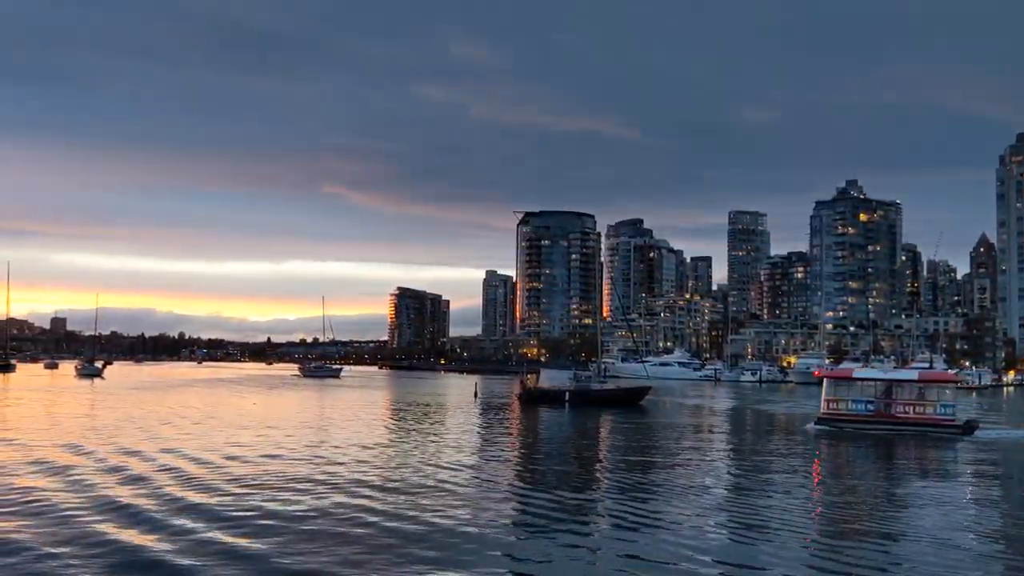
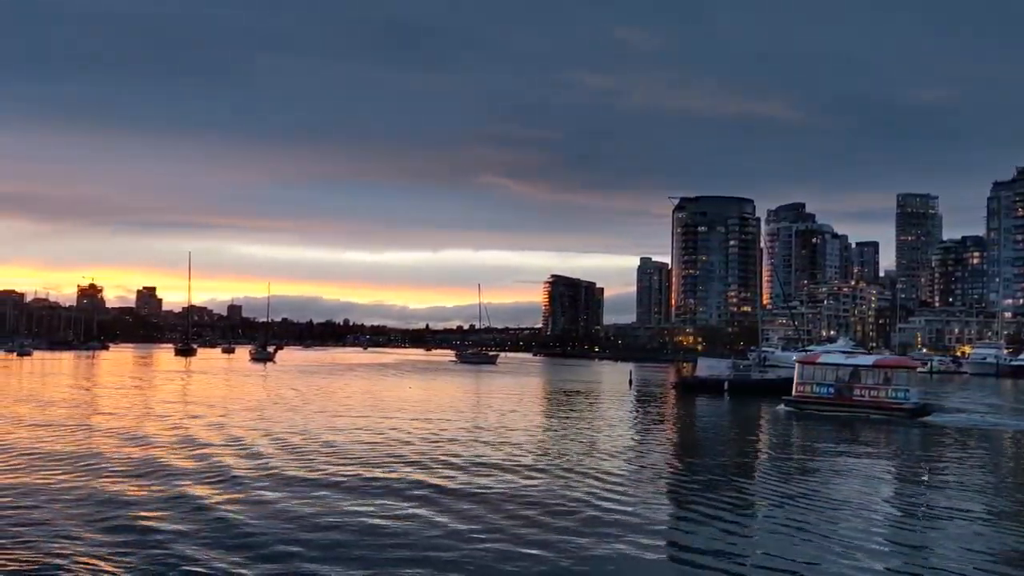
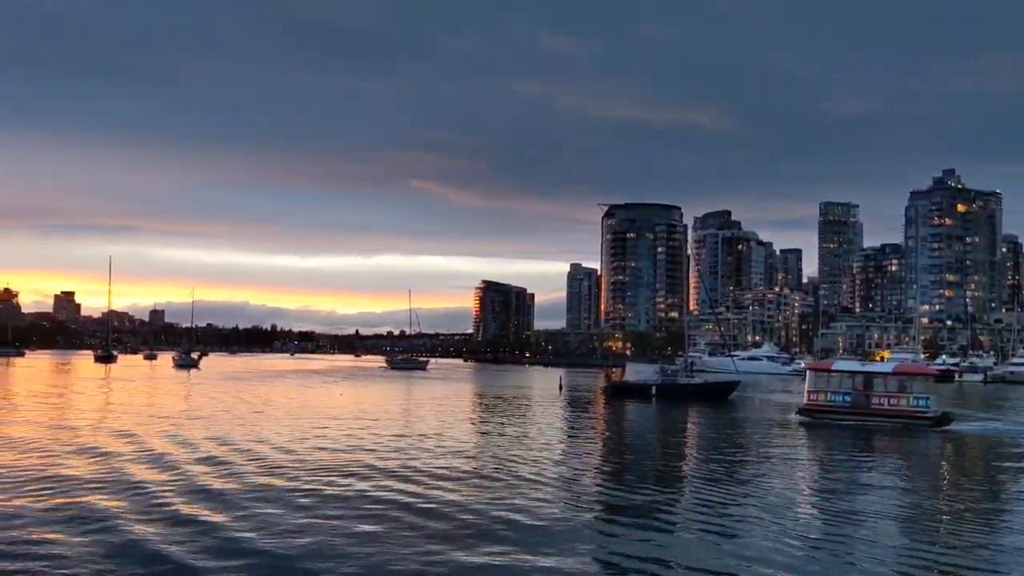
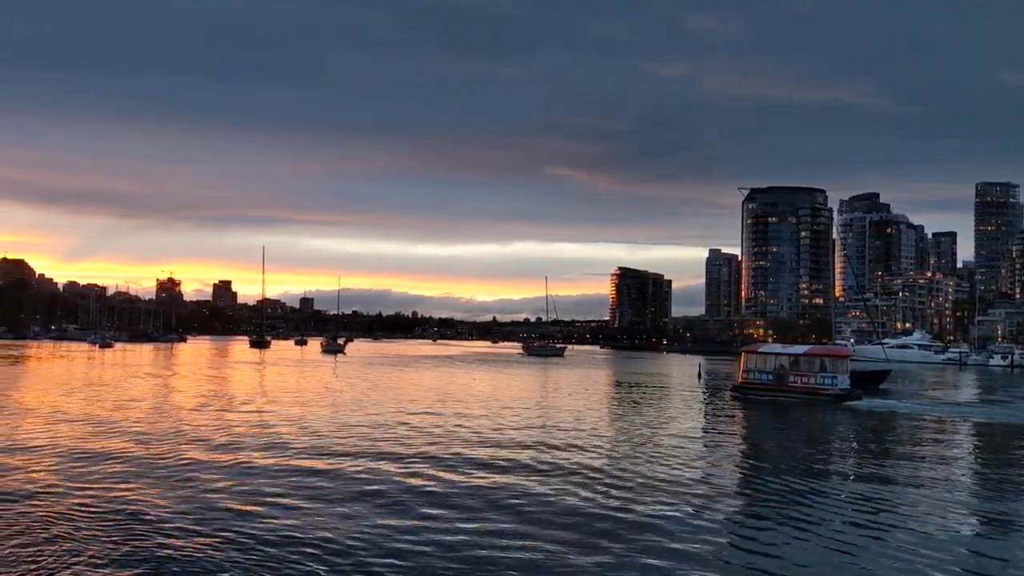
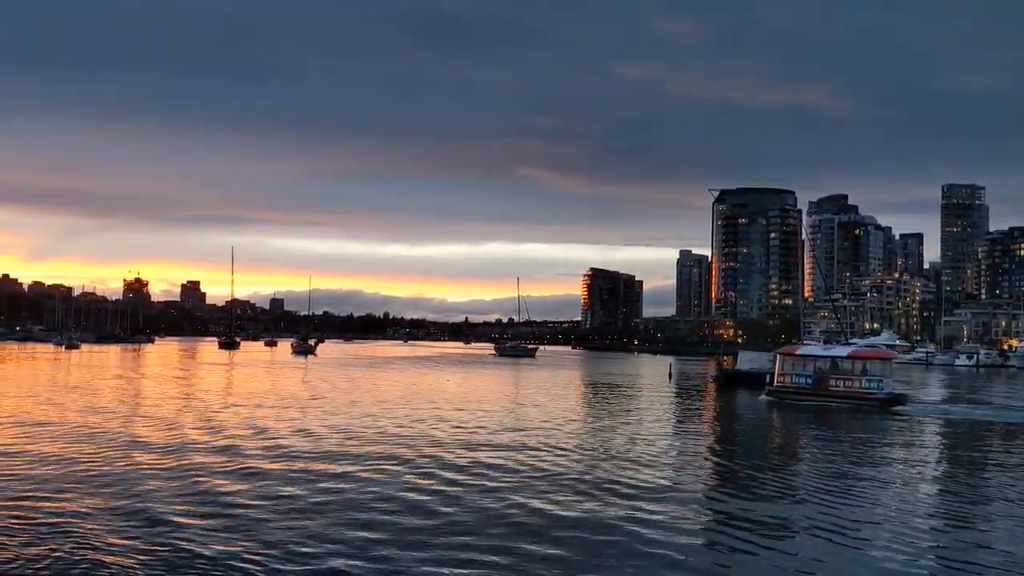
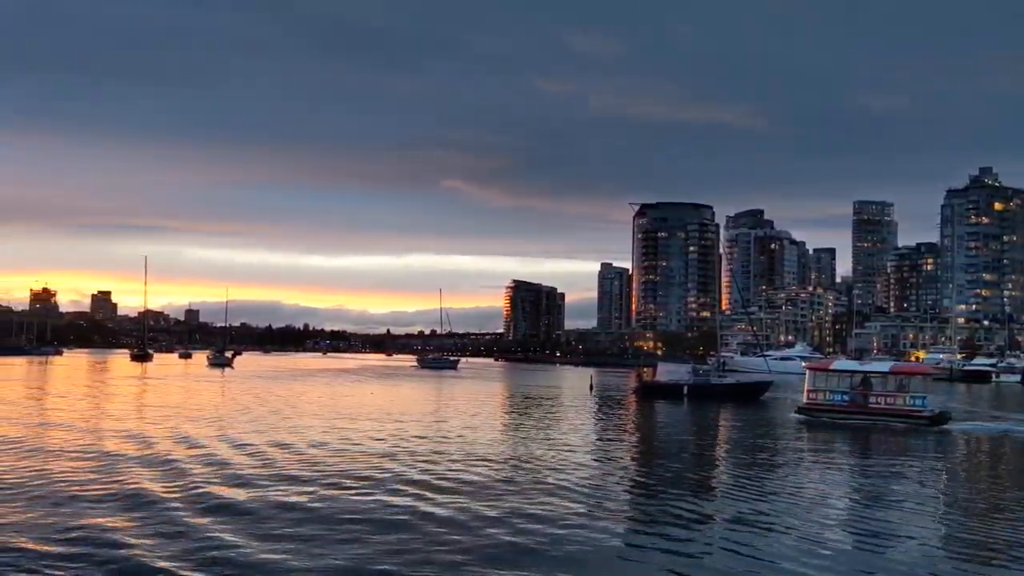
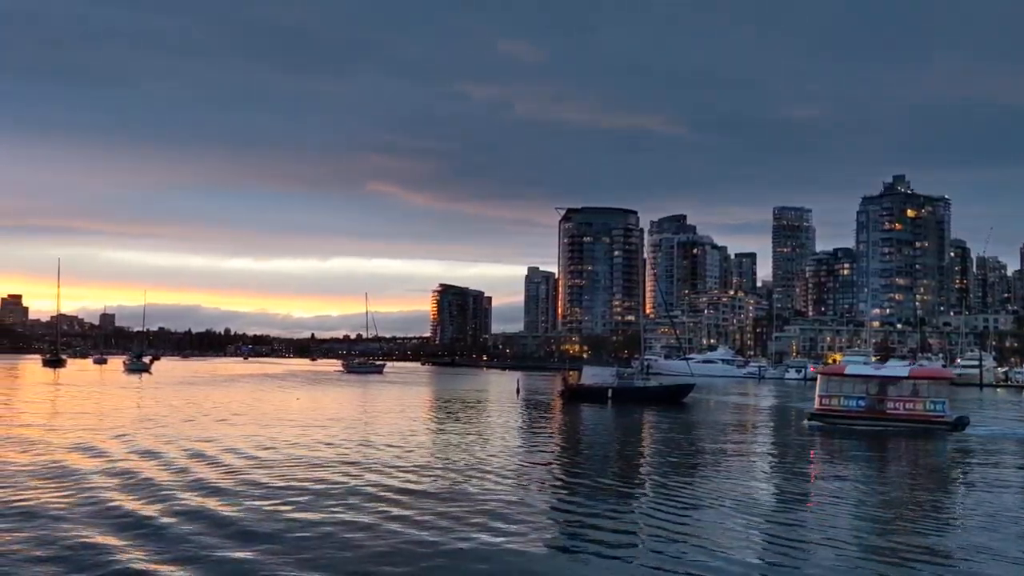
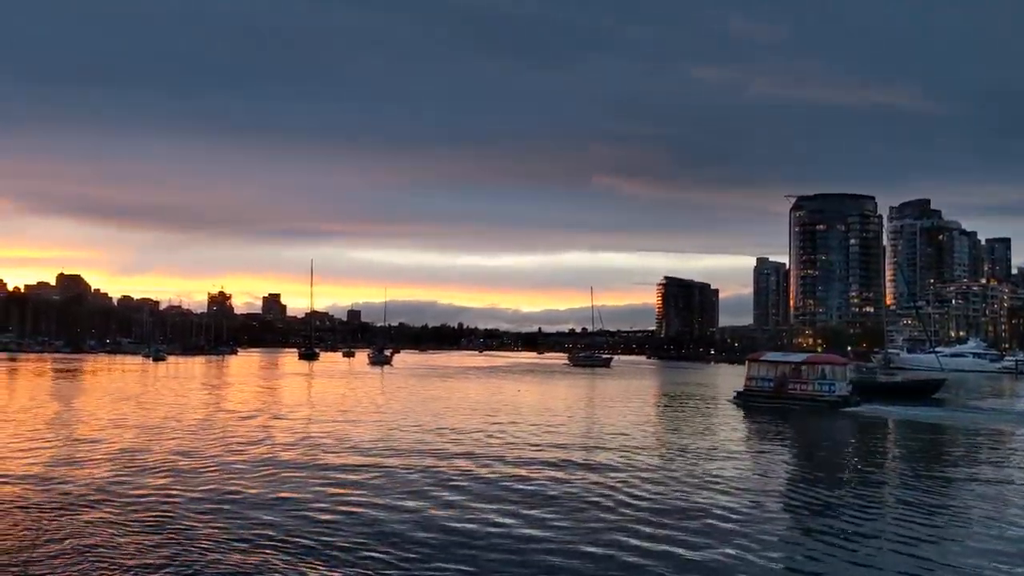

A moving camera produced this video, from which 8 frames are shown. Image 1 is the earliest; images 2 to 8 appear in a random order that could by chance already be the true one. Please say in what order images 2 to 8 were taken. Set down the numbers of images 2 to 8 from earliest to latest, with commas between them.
7, 3, 6, 2, 5, 4, 8
